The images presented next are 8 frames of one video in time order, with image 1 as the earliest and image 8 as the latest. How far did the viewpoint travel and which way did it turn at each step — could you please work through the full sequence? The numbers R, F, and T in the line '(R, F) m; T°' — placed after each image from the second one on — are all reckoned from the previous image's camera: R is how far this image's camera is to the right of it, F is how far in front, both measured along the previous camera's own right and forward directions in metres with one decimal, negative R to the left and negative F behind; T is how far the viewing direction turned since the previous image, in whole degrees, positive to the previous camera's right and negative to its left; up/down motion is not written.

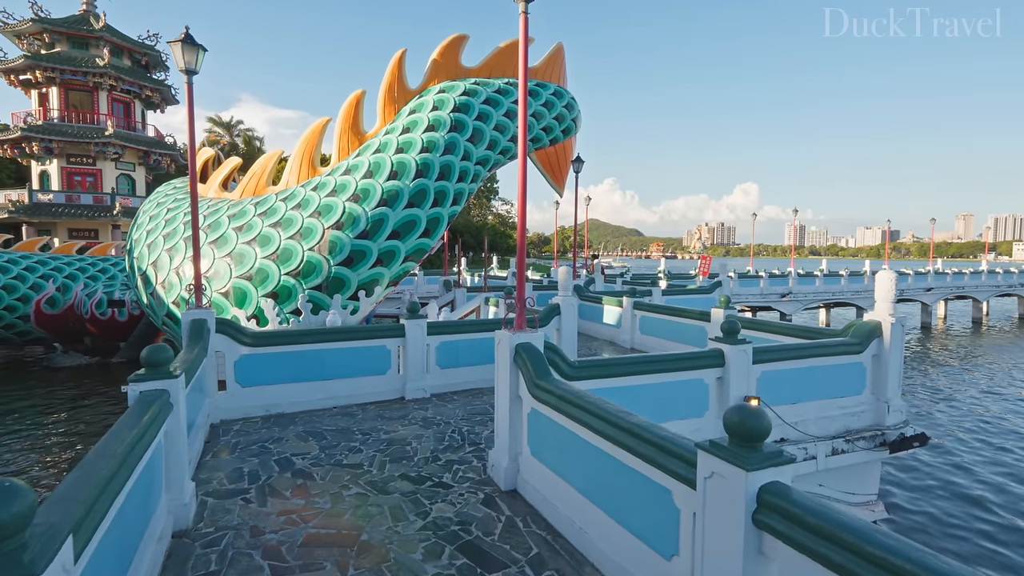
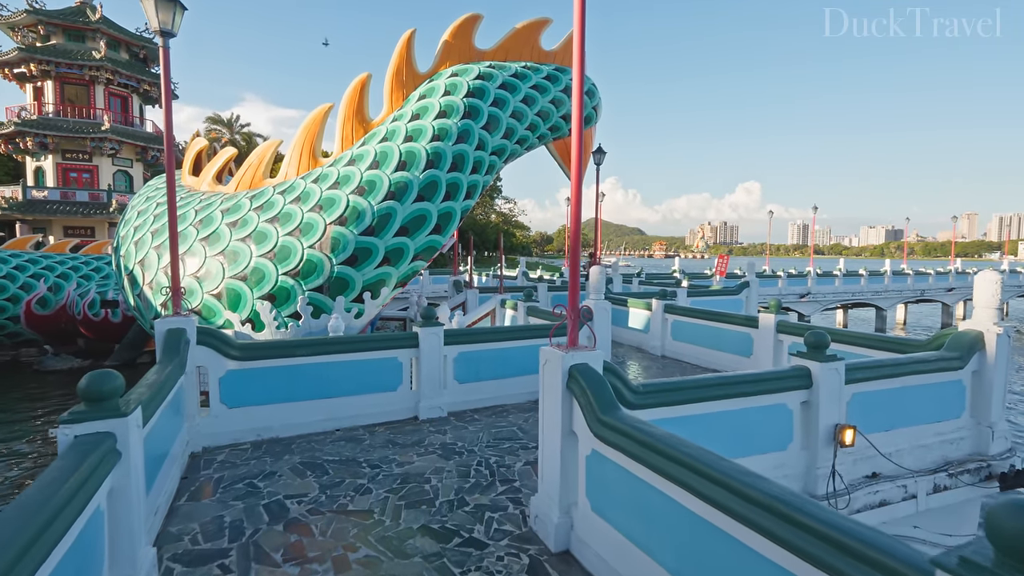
(-0.3, +0.9) m; 0°
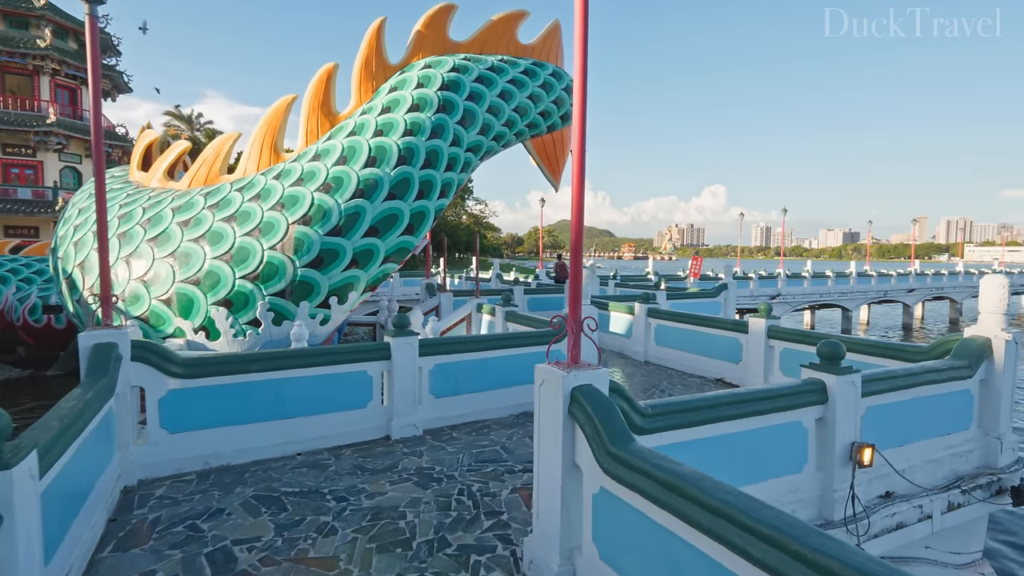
(-0.1, +0.5) m; +3°
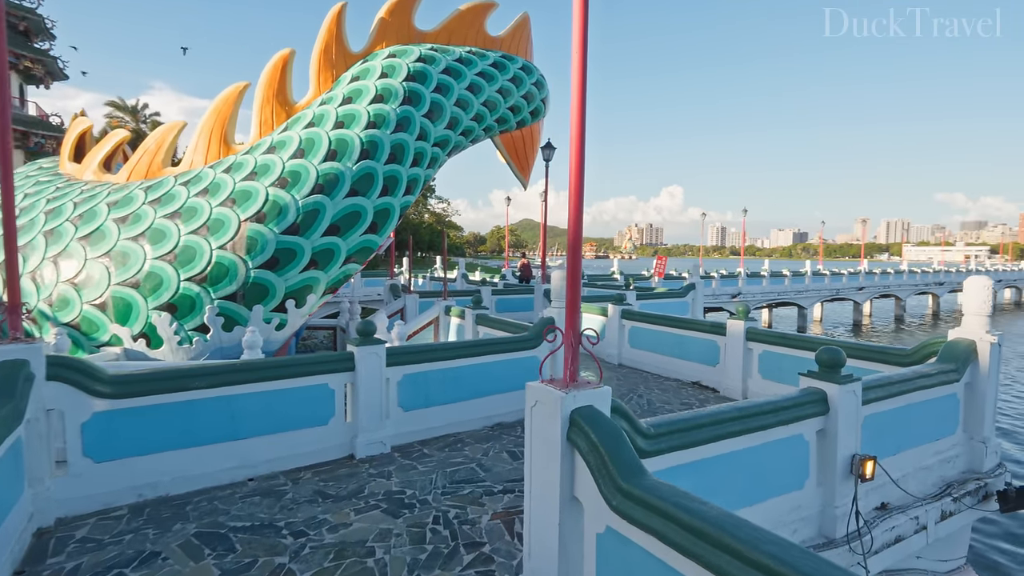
(-0.1, +0.4) m; +4°
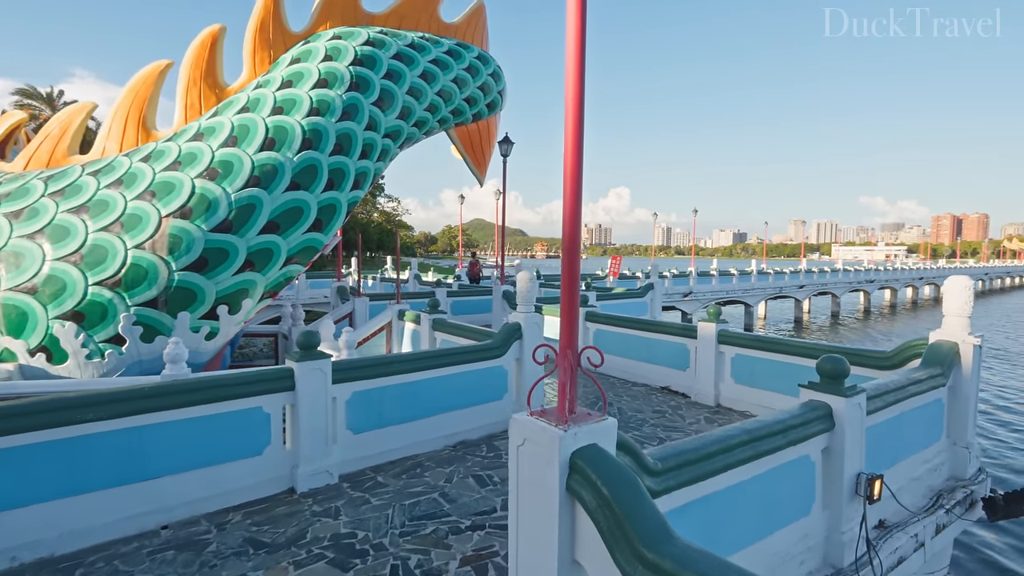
(-0.1, +0.6) m; +5°
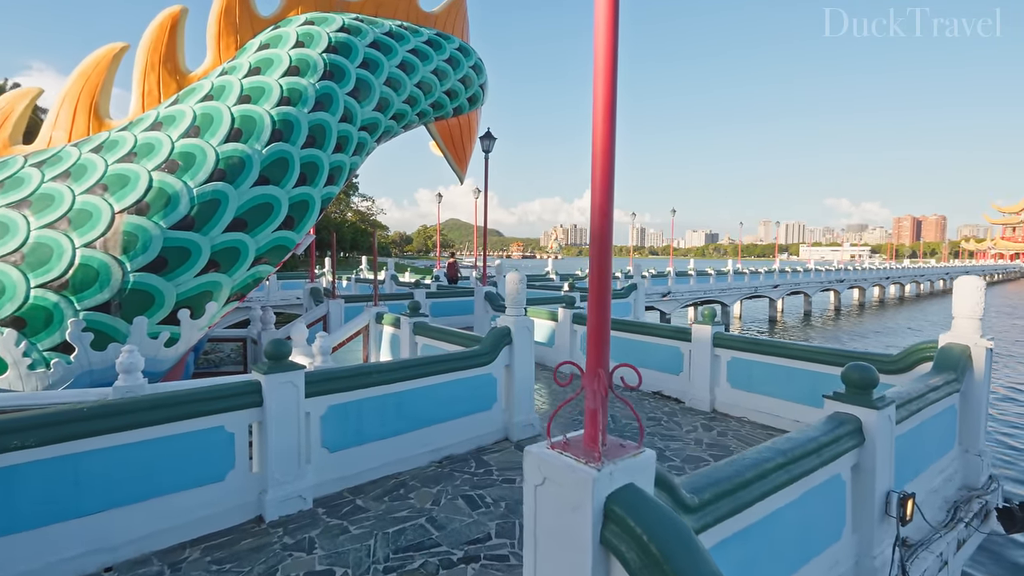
(-0.1, +0.4) m; +3°
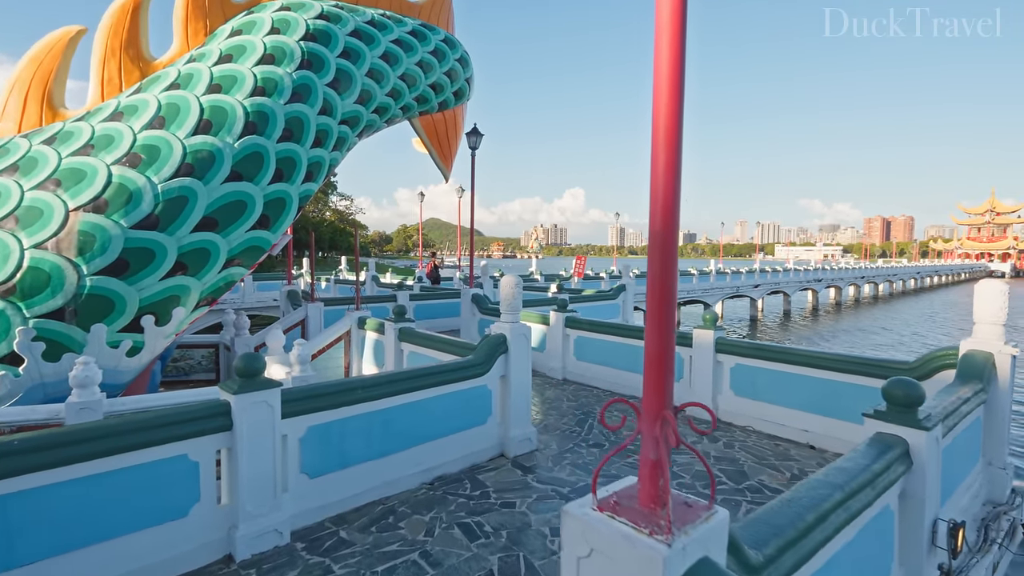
(-0.1, +0.4) m; +2°
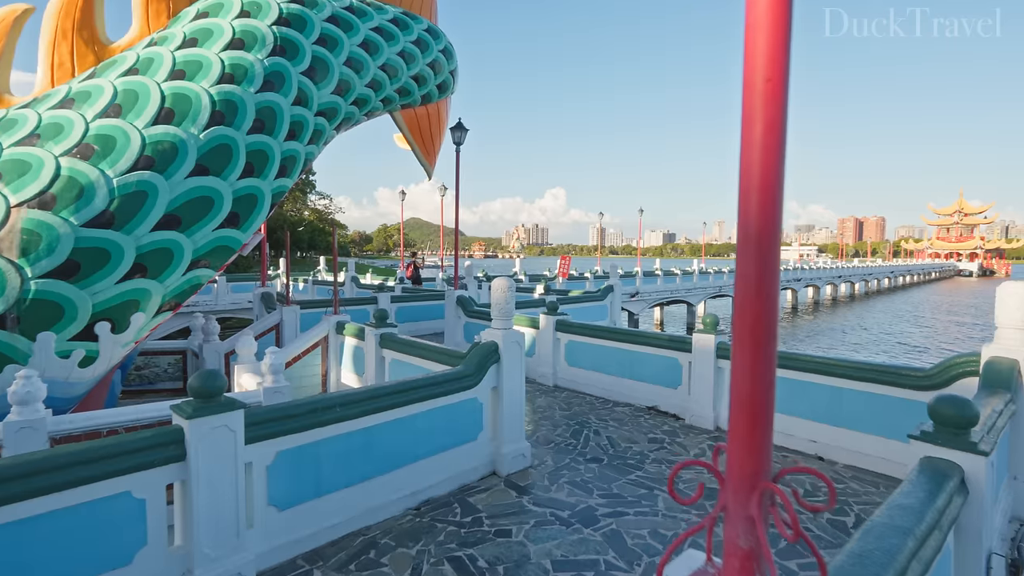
(-0.1, +0.4) m; +2°
